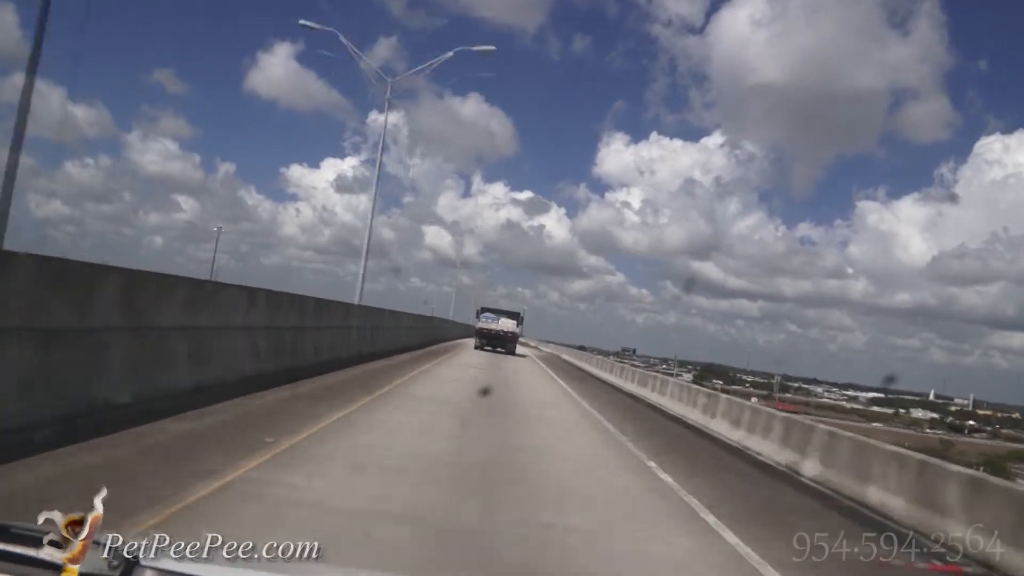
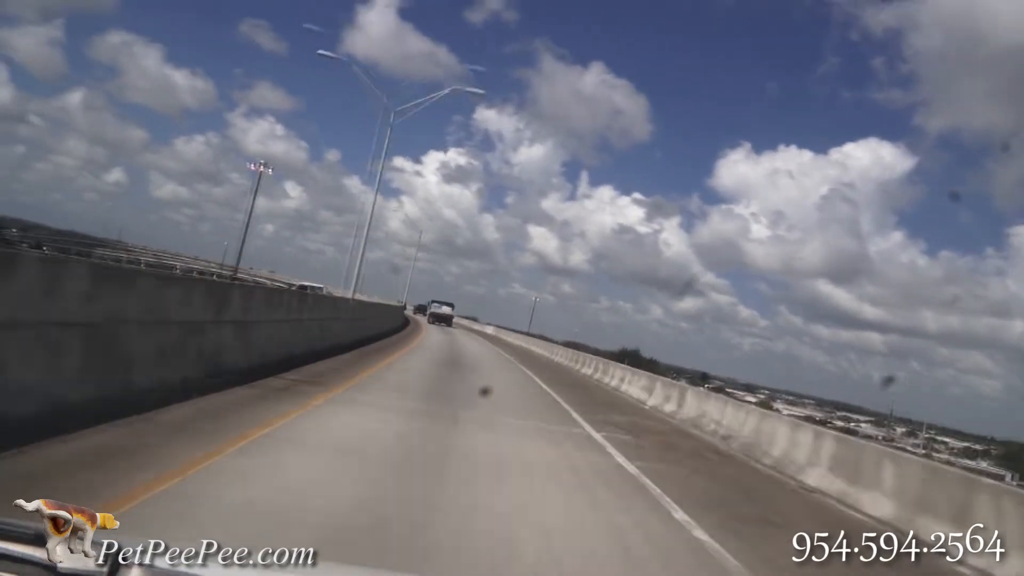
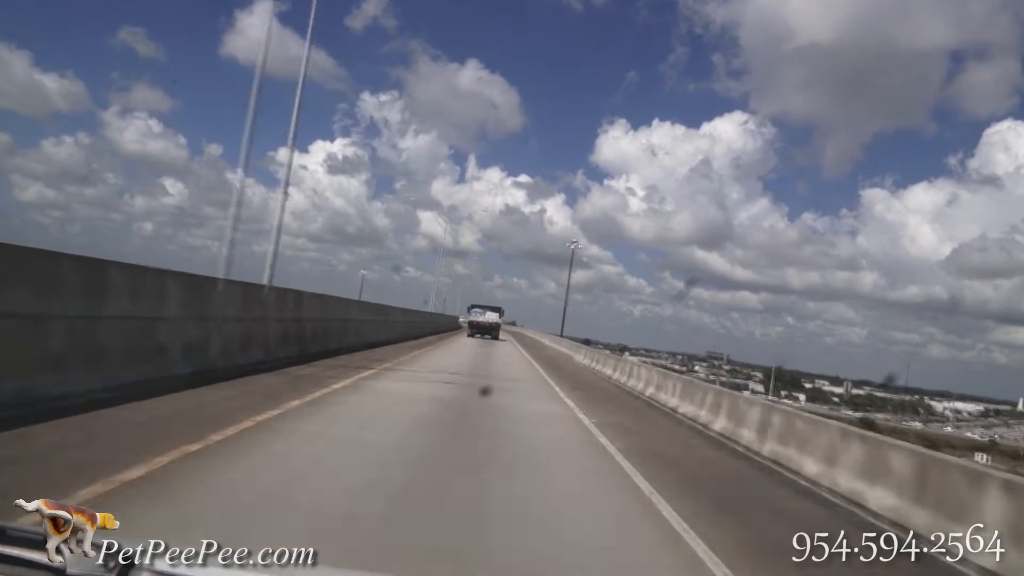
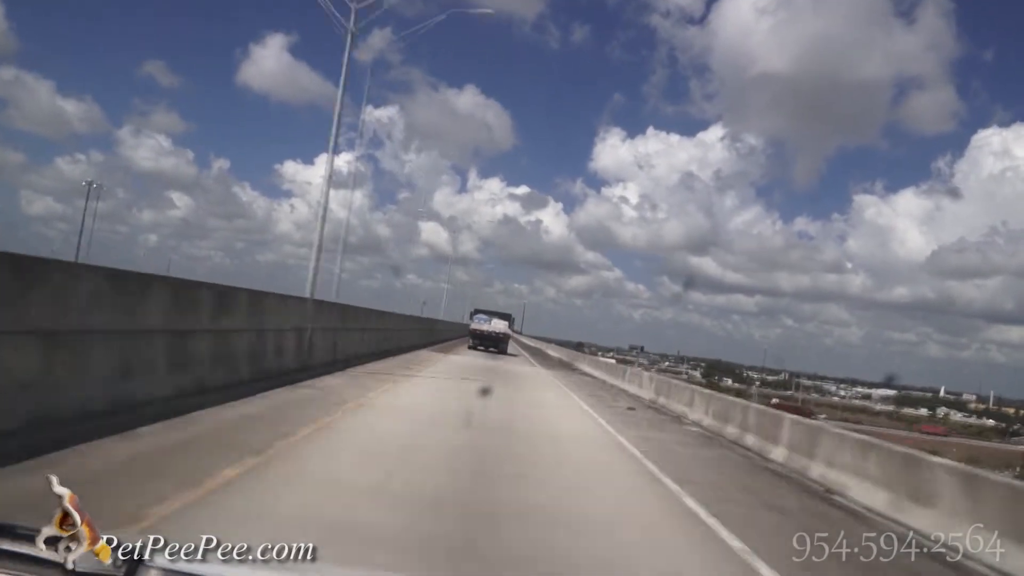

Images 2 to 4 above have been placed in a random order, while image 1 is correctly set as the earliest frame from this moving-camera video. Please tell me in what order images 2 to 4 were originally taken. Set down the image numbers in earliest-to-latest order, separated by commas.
4, 3, 2
